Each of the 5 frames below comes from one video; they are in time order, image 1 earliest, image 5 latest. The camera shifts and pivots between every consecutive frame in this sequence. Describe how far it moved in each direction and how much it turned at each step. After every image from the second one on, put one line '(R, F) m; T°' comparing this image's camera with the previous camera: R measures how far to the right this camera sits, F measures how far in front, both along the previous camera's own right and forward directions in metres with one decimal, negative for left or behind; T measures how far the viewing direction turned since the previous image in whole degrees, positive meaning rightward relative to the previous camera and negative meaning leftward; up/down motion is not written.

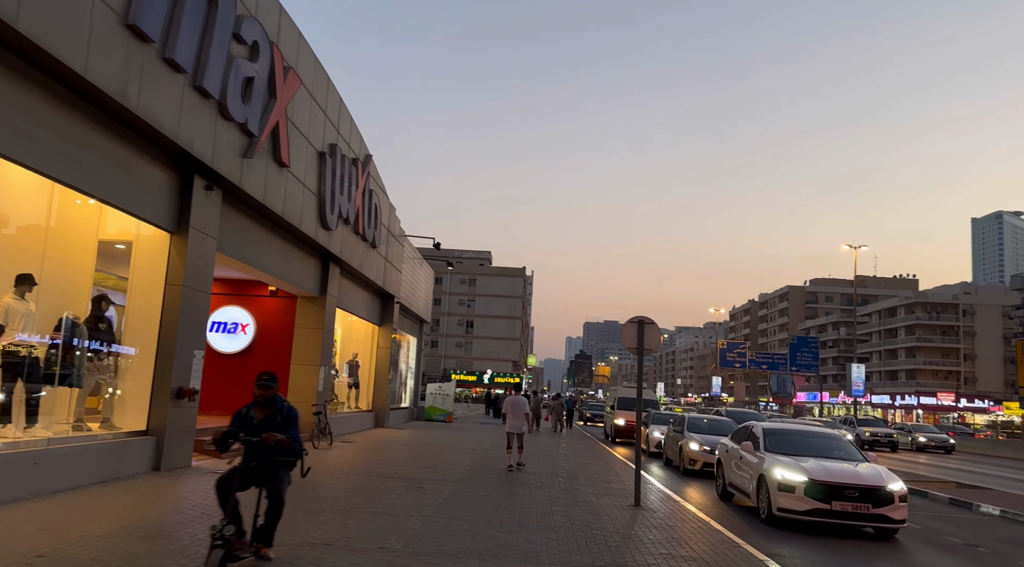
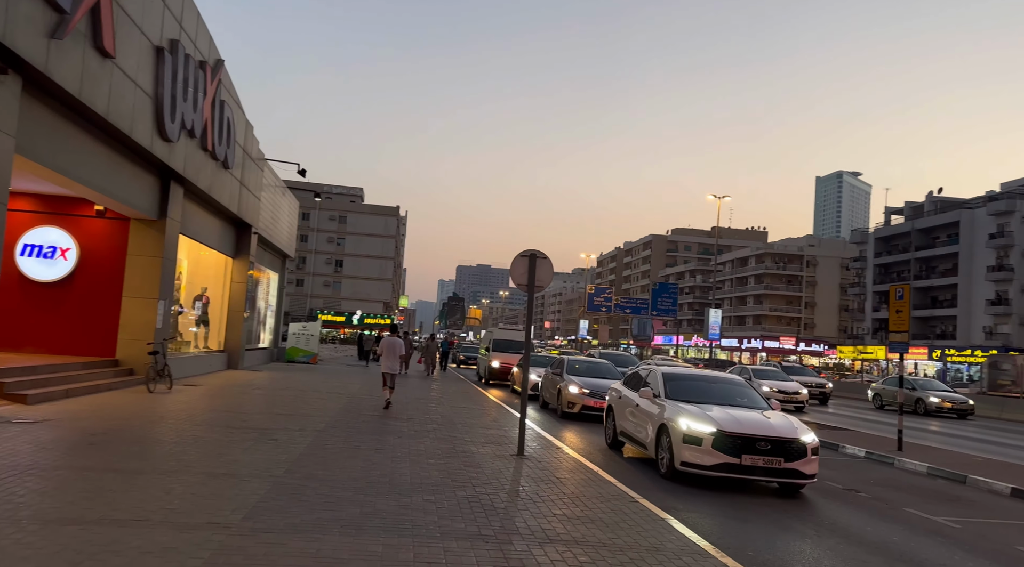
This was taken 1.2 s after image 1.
(-0.1, +1.5) m; +10°
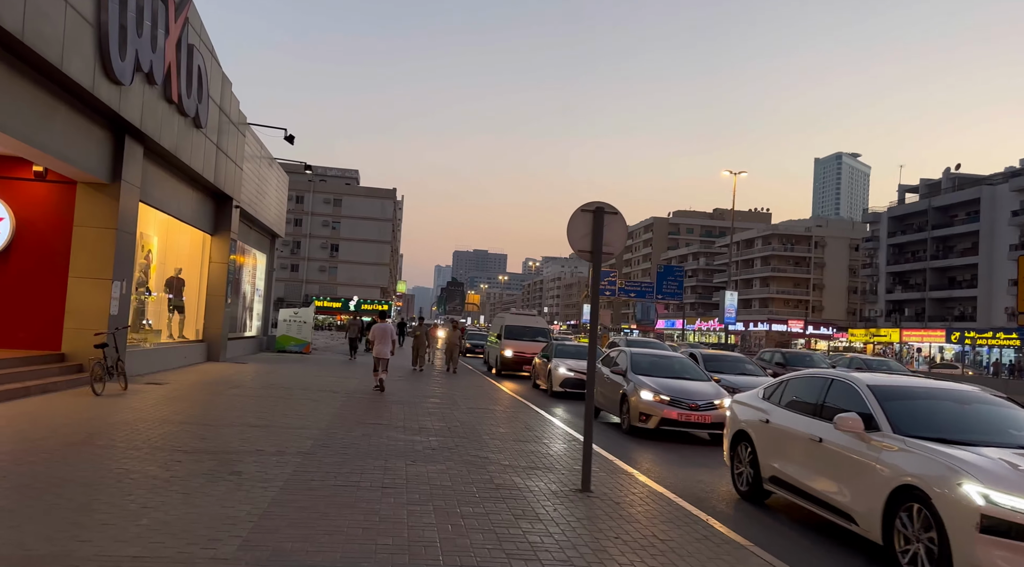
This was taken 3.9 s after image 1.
(-0.6, +3.2) m; 0°
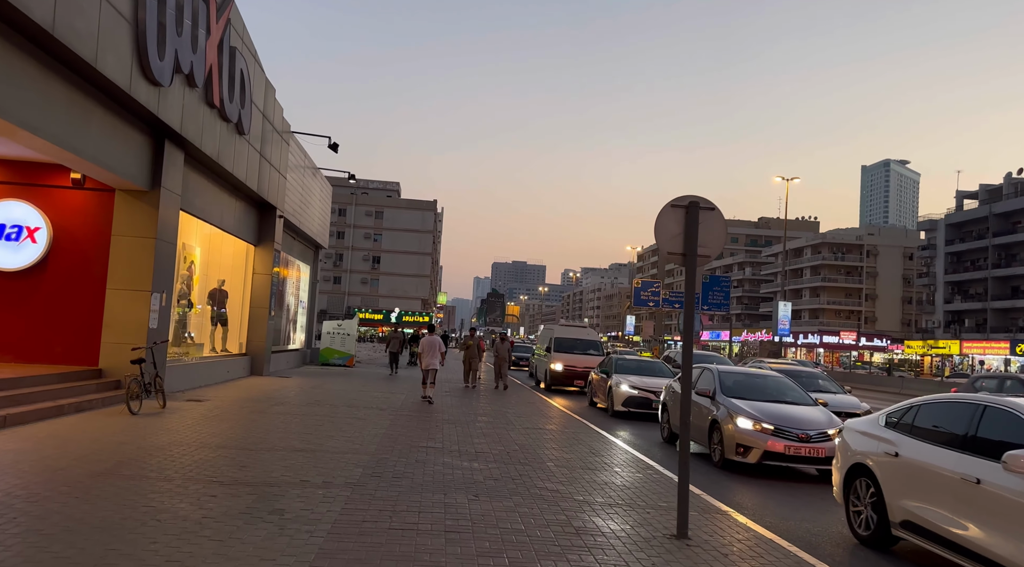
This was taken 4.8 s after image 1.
(-0.4, +1.1) m; -3°
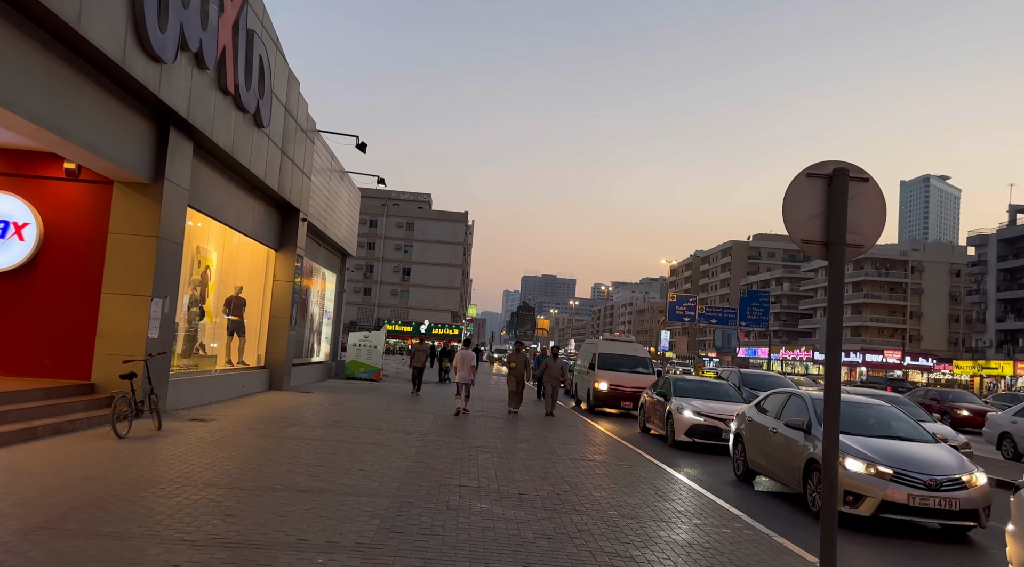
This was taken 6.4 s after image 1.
(-0.3, +1.9) m; -2°
